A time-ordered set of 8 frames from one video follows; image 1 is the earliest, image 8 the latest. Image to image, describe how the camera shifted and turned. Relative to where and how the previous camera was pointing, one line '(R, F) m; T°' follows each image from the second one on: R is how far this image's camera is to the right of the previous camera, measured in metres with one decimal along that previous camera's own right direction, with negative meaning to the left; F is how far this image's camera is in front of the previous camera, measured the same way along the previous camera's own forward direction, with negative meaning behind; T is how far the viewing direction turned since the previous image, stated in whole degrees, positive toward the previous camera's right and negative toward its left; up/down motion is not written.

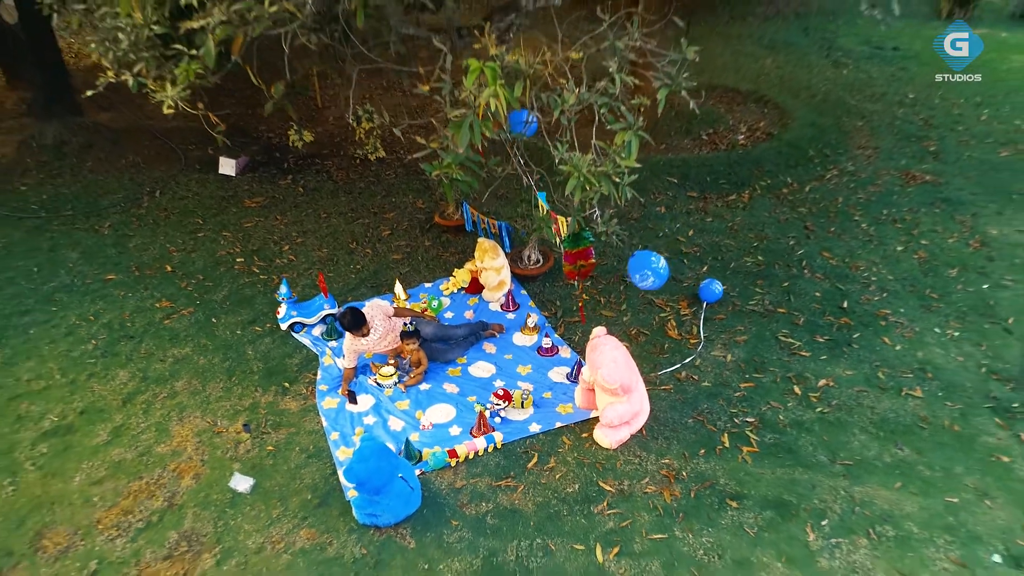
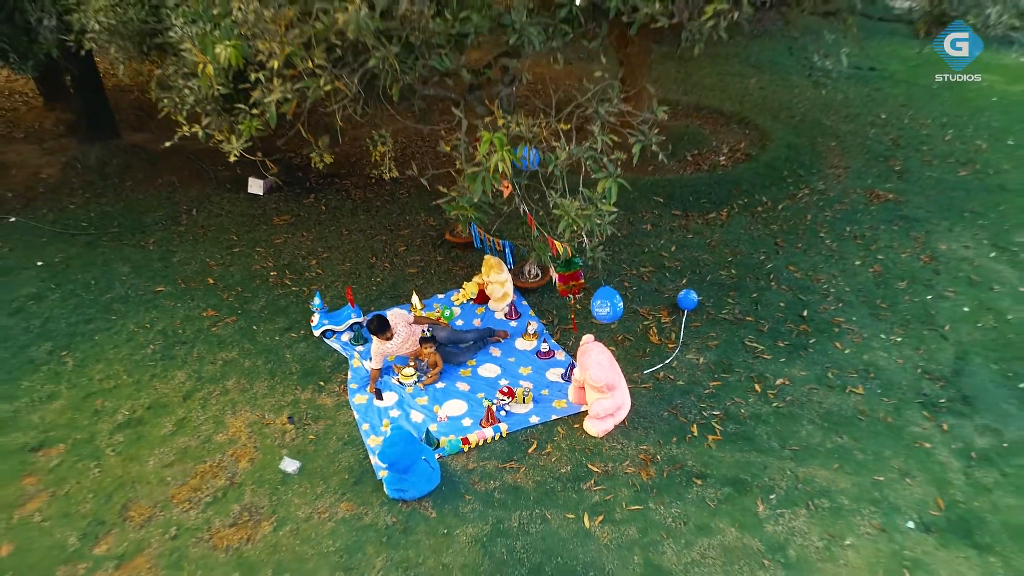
(0.0, -0.5) m; 0°
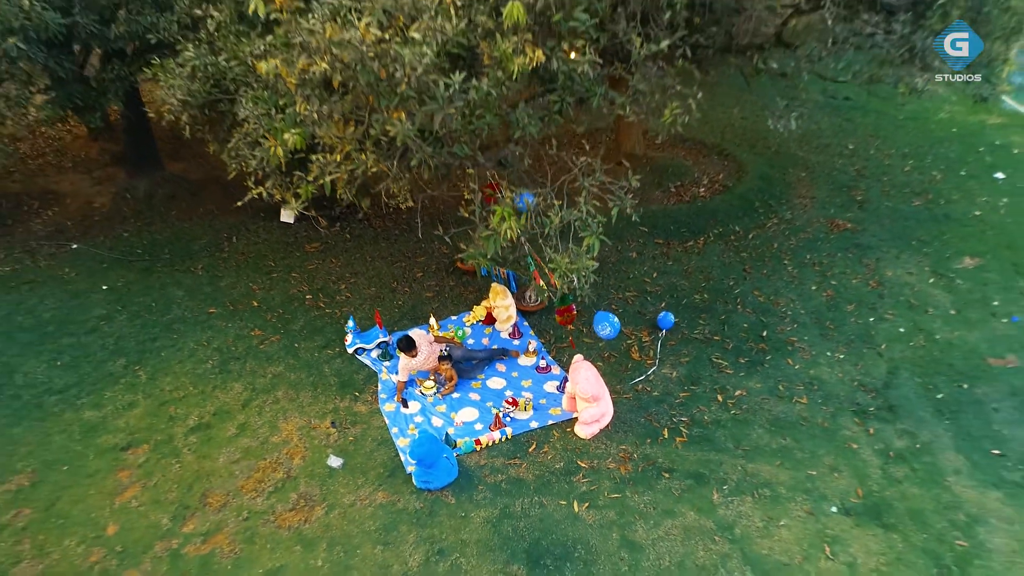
(0.0, -0.7) m; 0°
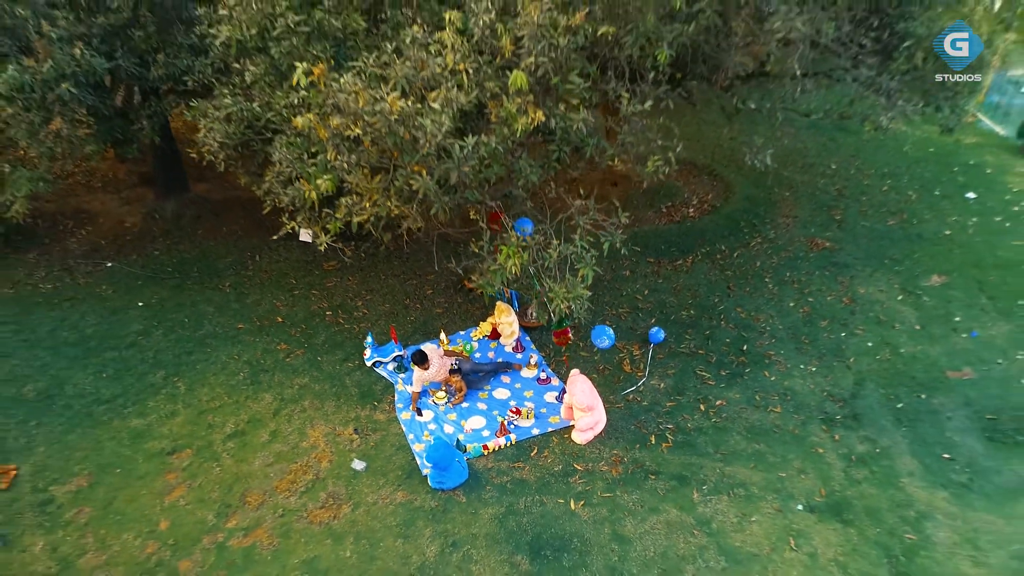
(0.0, -0.5) m; 0°
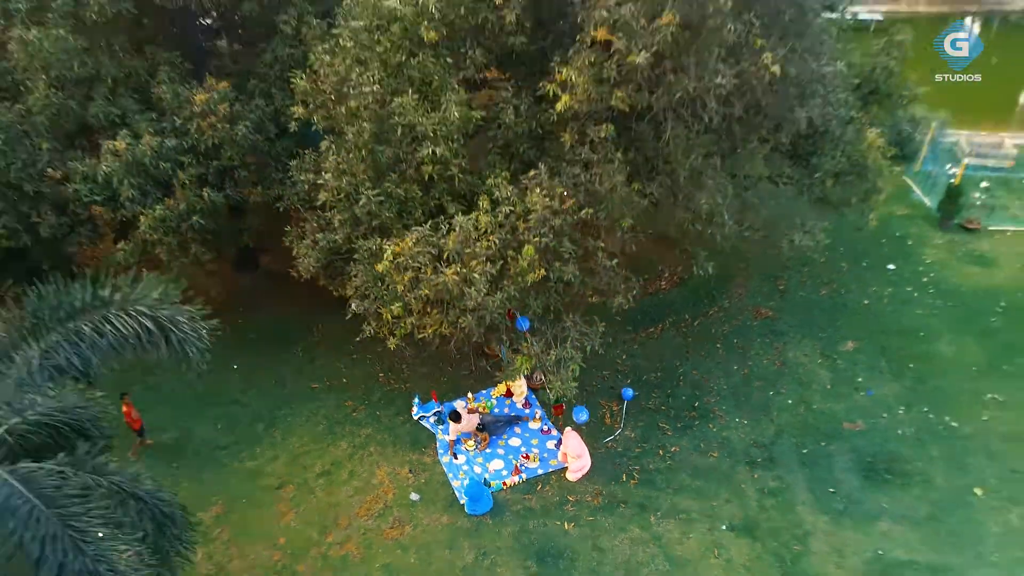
(-0.1, -1.8) m; 0°
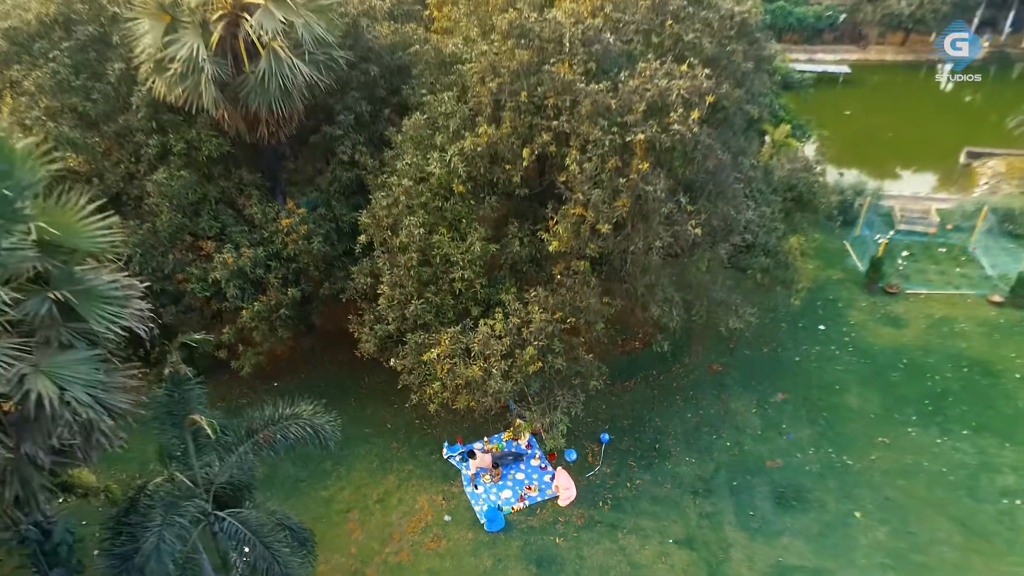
(0.0, -2.3) m; 0°
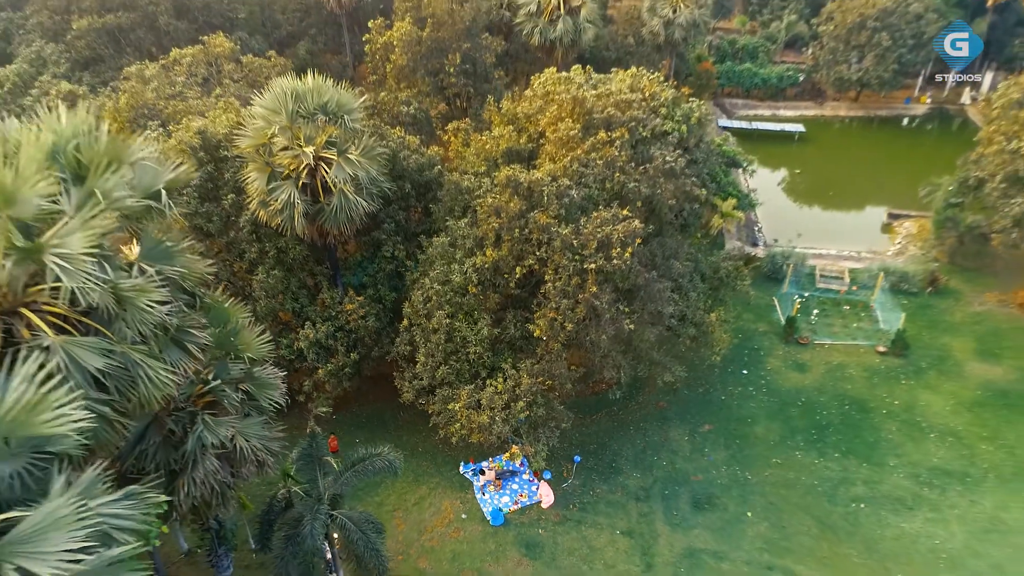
(+0.1, -3.8) m; 0°
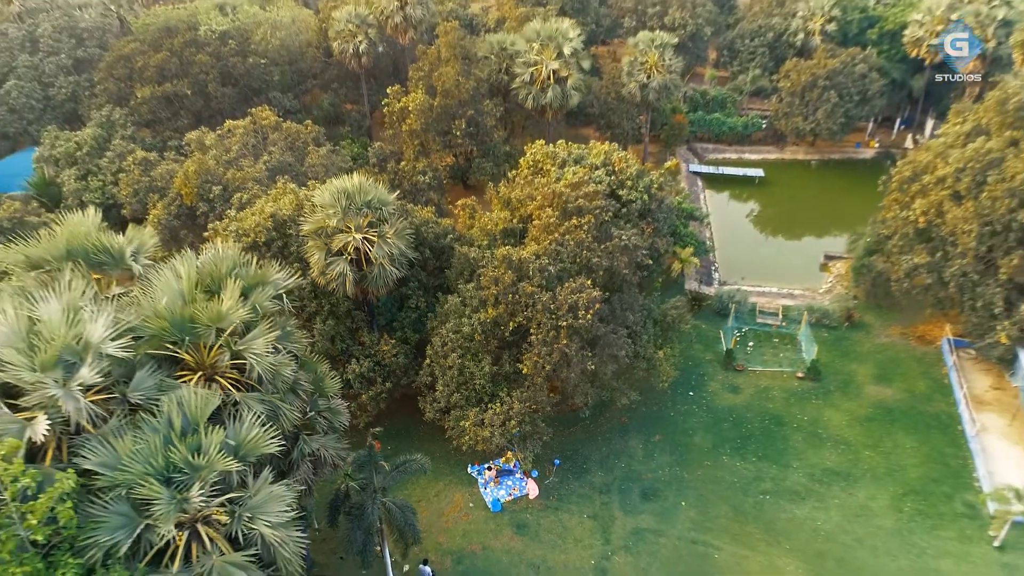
(+0.1, -4.3) m; 0°
